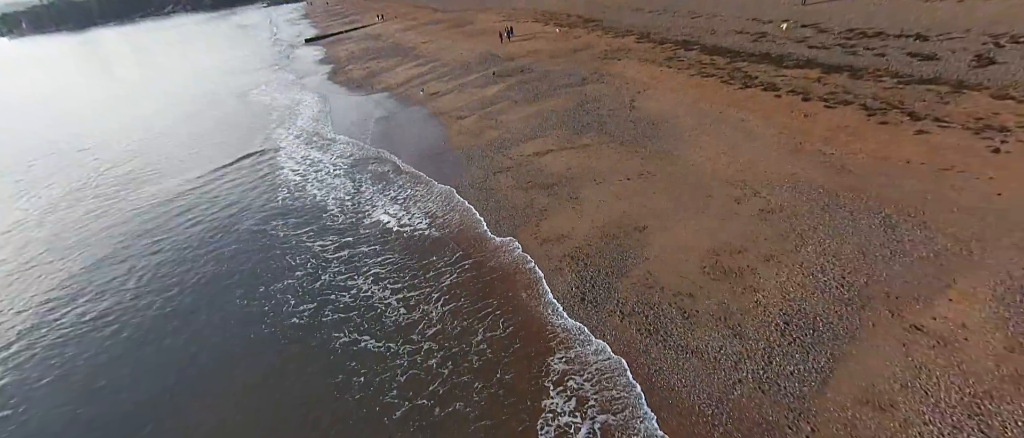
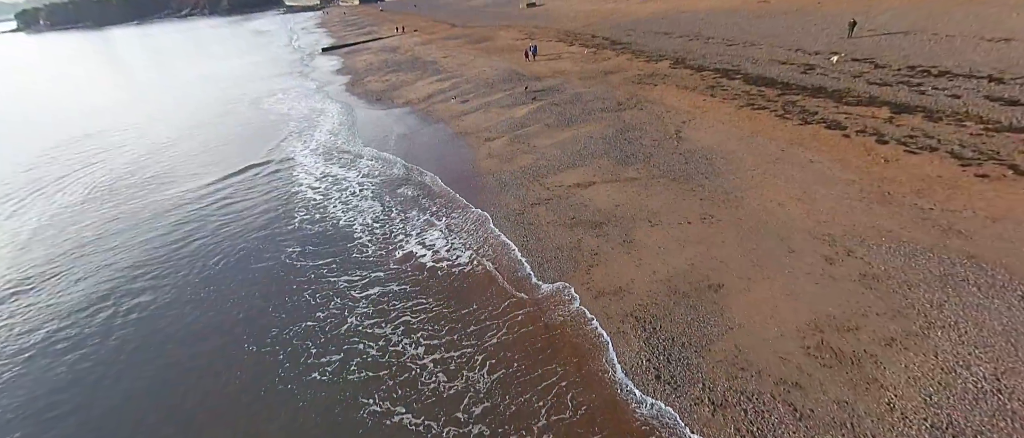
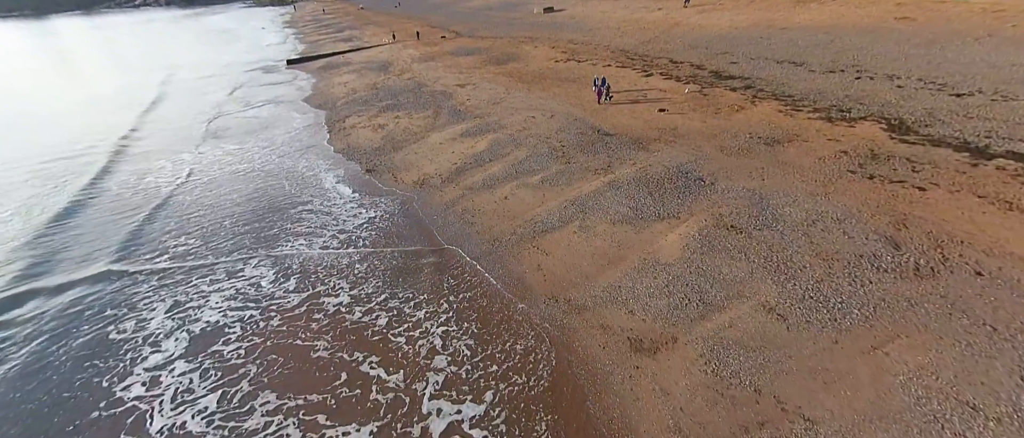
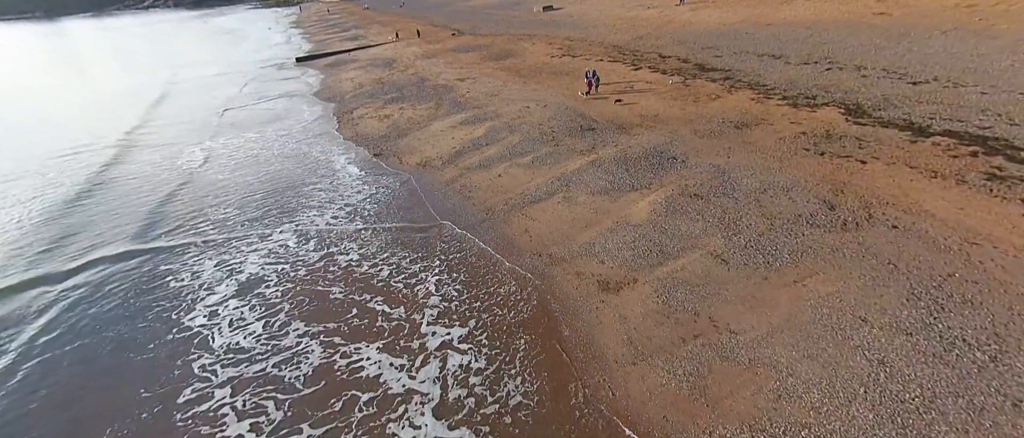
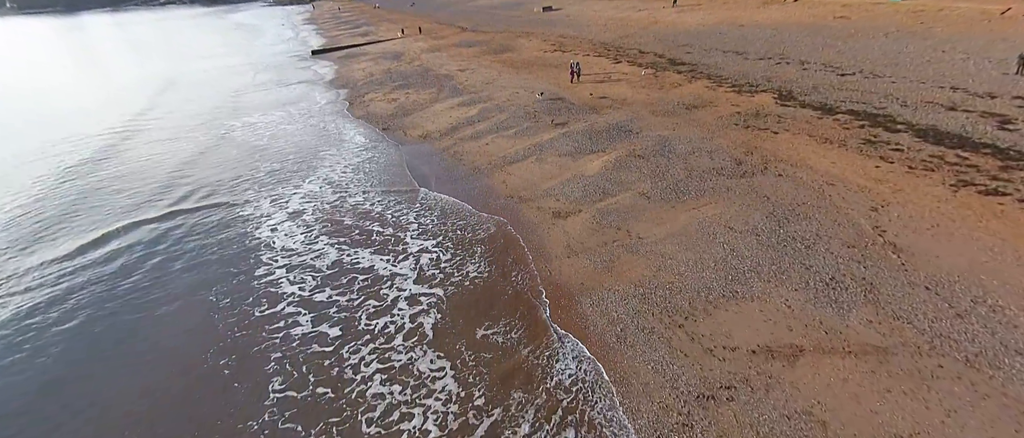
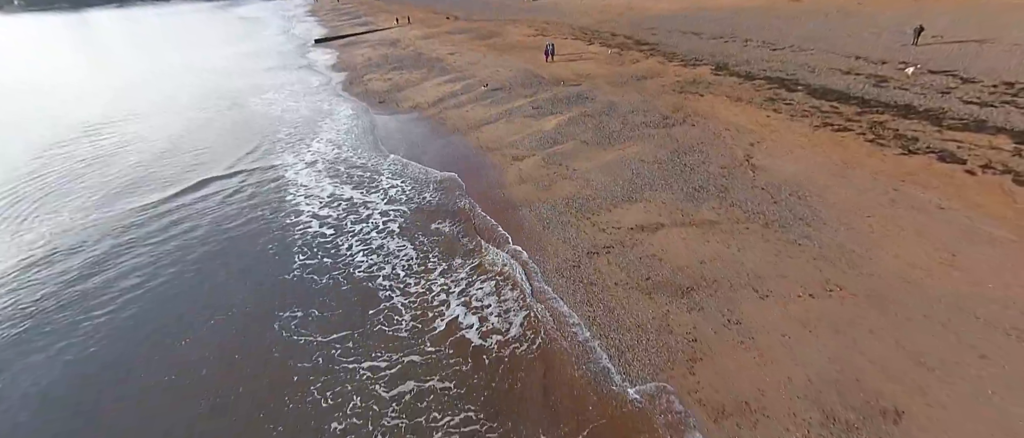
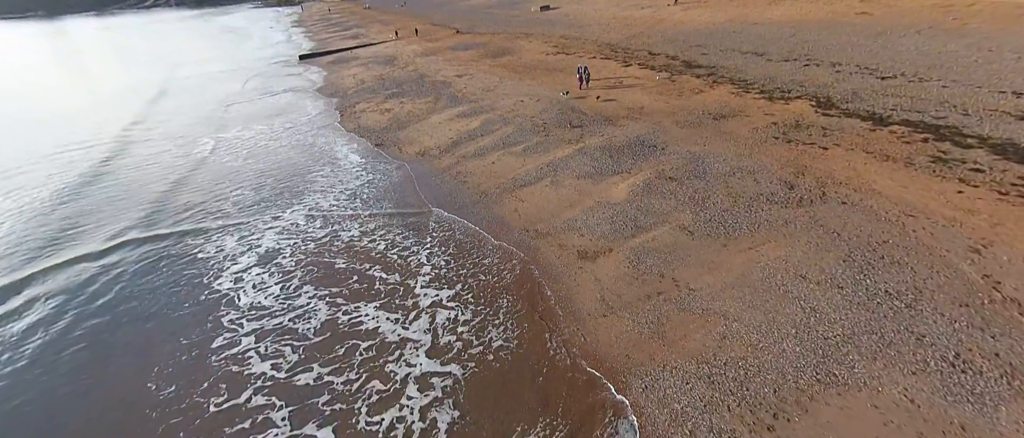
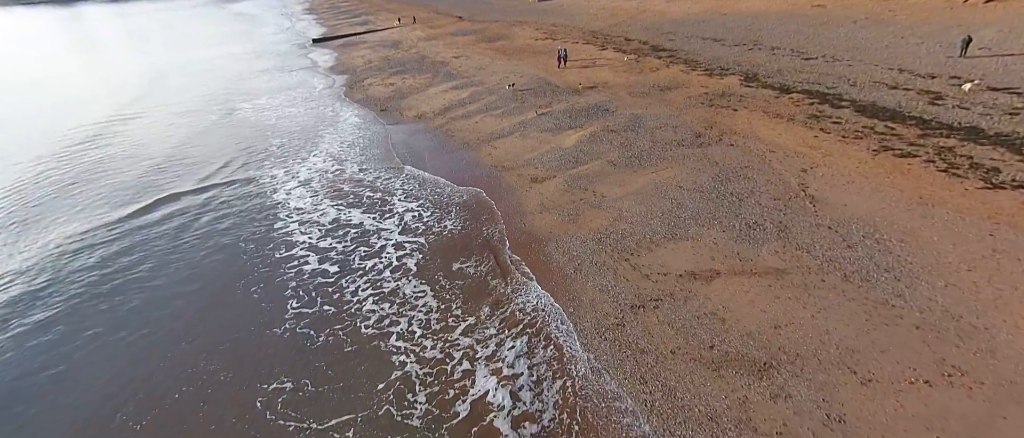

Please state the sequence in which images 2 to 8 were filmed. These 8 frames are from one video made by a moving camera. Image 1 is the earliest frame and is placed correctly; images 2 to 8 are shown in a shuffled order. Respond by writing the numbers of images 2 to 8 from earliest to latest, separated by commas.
2, 6, 8, 5, 7, 4, 3
